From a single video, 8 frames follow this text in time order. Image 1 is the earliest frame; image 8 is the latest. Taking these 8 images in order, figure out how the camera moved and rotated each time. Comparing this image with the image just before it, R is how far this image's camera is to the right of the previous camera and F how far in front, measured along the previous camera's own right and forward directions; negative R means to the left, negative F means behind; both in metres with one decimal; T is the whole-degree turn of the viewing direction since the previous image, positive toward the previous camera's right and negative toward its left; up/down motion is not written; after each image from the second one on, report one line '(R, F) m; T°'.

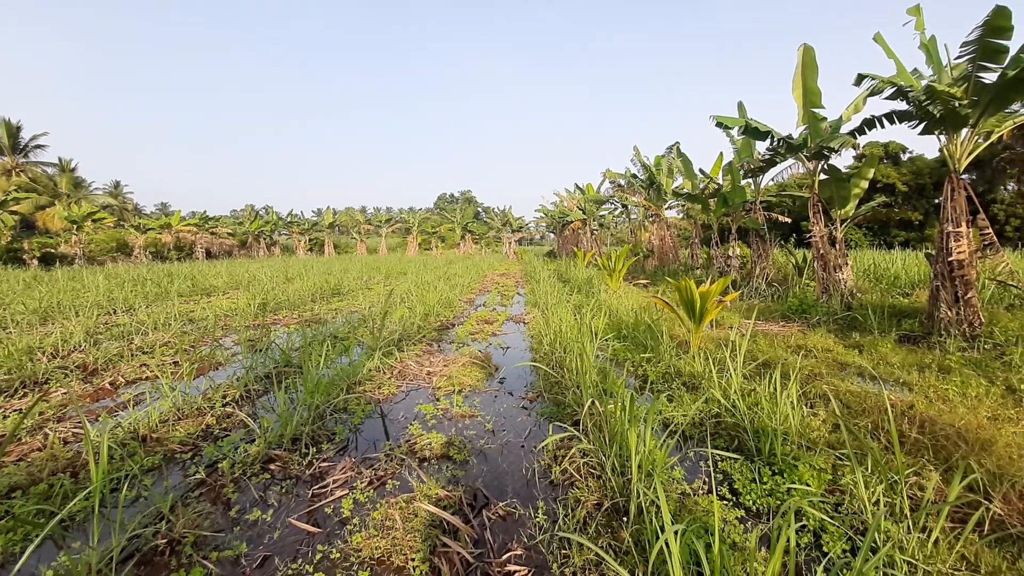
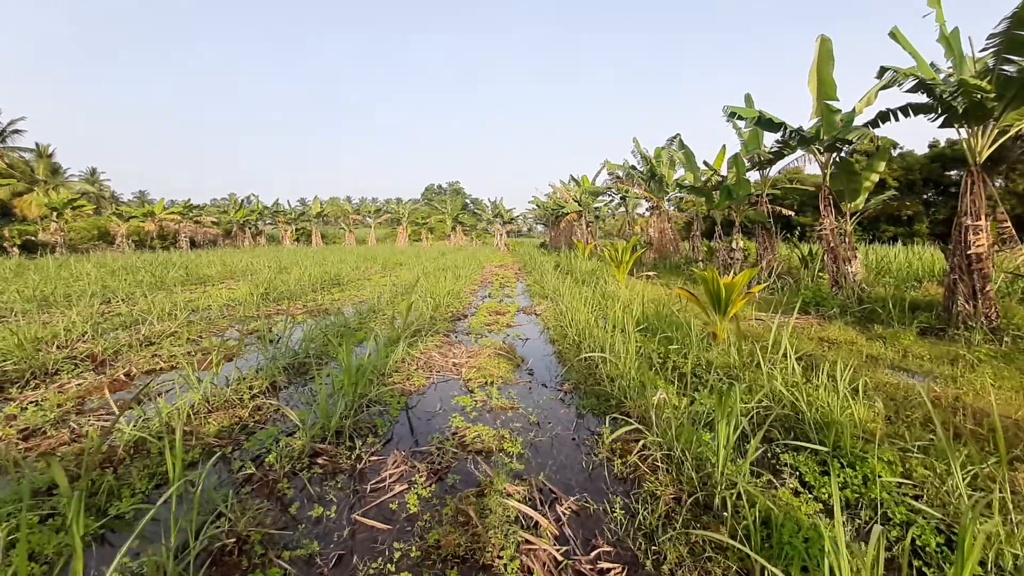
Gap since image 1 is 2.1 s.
(-0.3, +0.1) m; +2°
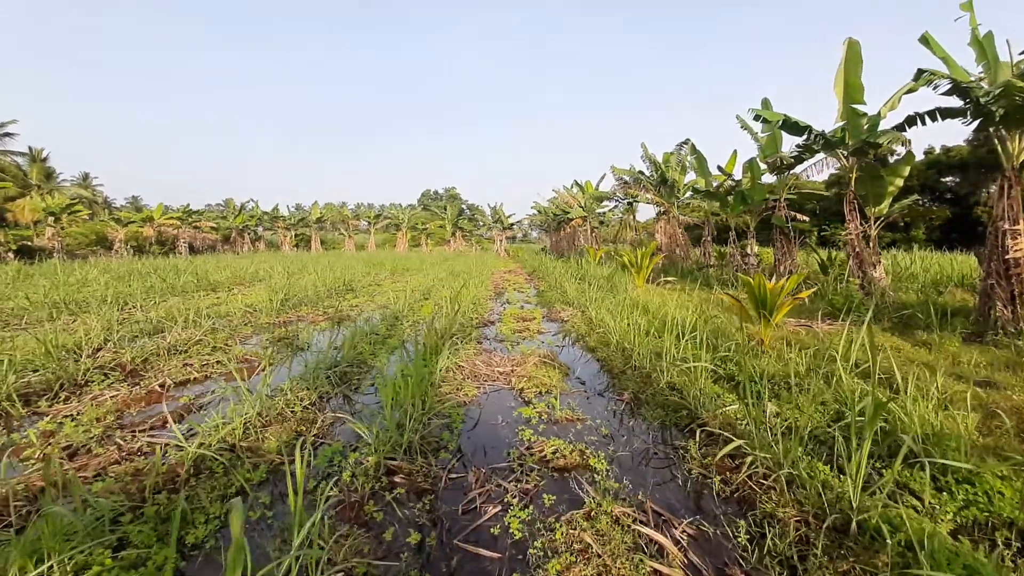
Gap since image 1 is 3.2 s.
(-0.4, +0.1) m; +1°
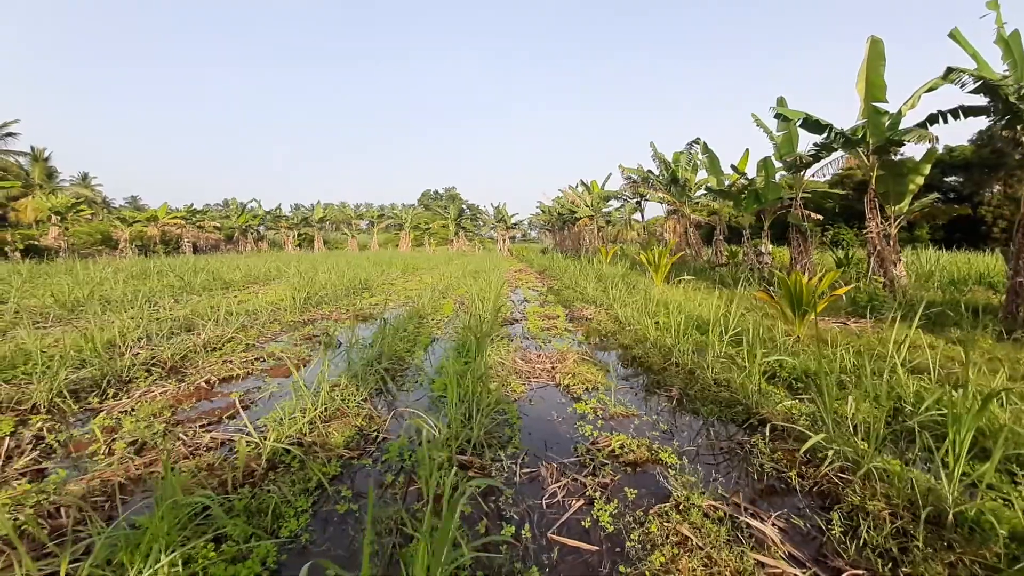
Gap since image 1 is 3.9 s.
(-0.3, 0.0) m; 0°
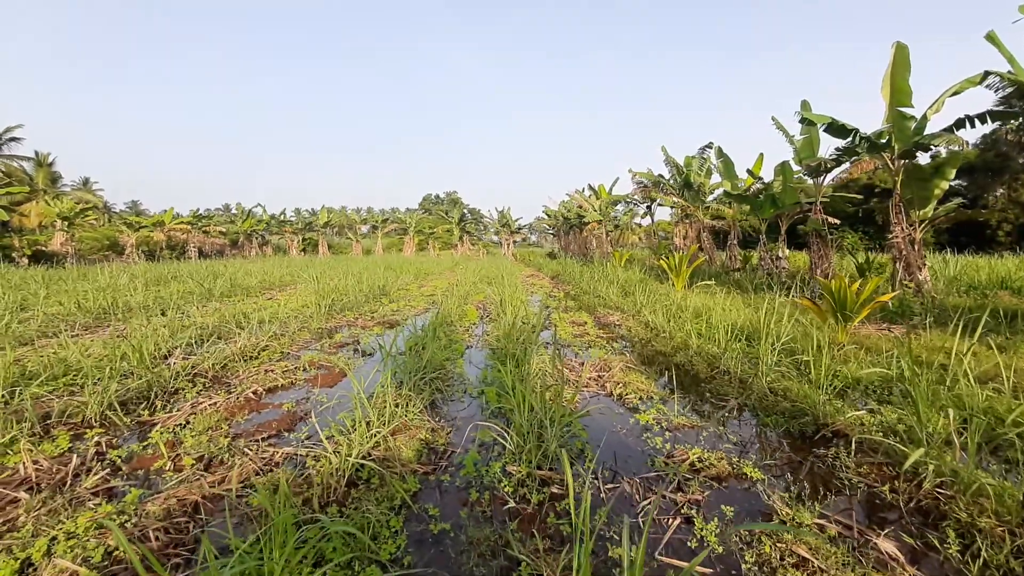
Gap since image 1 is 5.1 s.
(-0.3, 0.0) m; 0°
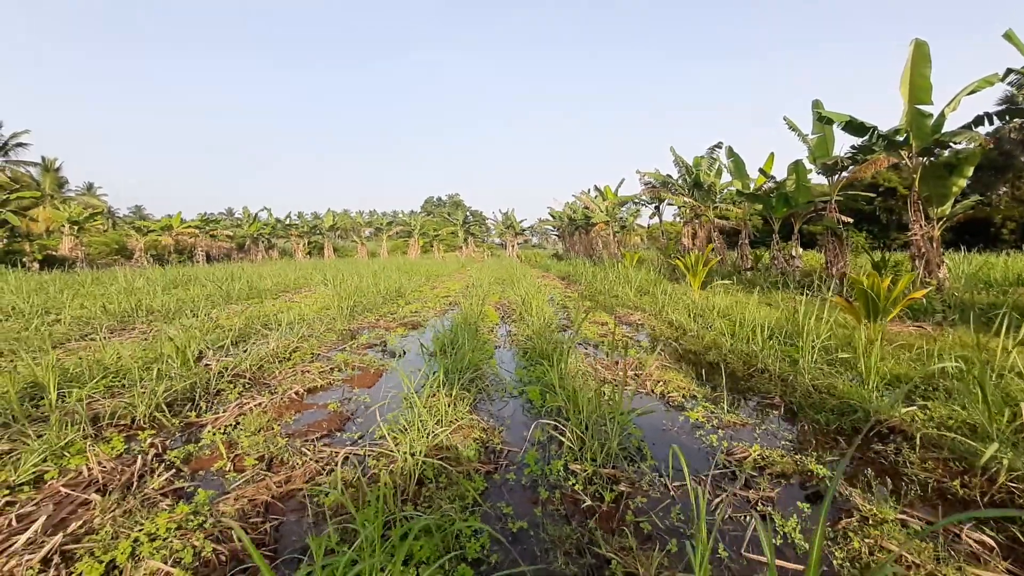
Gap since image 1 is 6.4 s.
(-0.3, 0.0) m; 0°
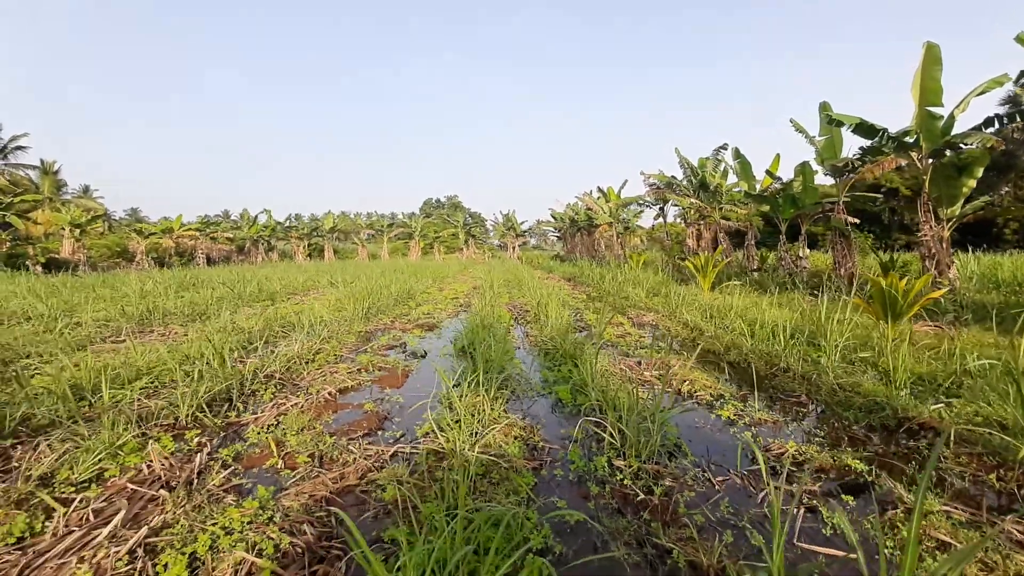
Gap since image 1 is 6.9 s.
(-0.2, -0.1) m; 0°
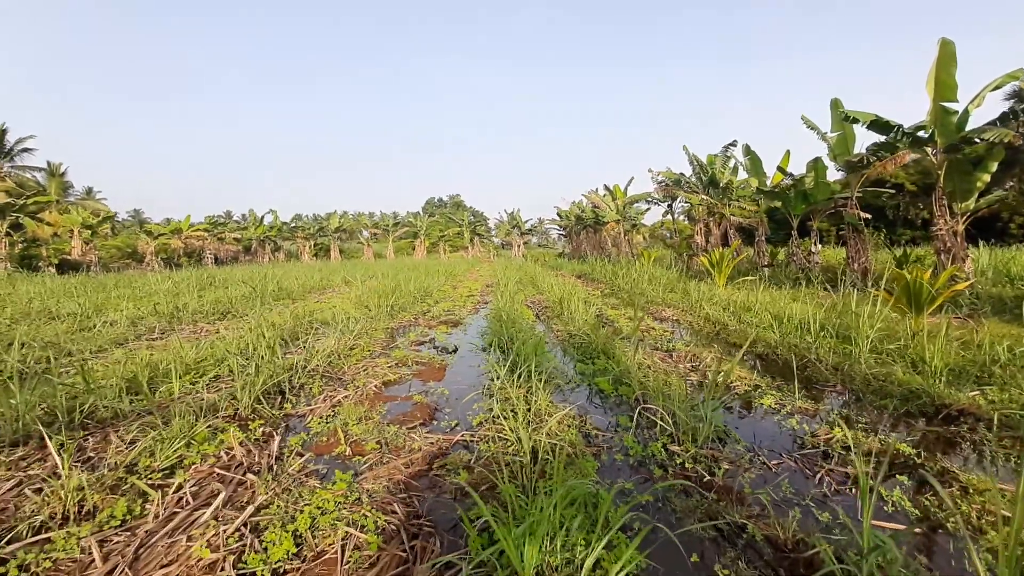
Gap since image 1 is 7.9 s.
(-0.3, -0.1) m; 0°
